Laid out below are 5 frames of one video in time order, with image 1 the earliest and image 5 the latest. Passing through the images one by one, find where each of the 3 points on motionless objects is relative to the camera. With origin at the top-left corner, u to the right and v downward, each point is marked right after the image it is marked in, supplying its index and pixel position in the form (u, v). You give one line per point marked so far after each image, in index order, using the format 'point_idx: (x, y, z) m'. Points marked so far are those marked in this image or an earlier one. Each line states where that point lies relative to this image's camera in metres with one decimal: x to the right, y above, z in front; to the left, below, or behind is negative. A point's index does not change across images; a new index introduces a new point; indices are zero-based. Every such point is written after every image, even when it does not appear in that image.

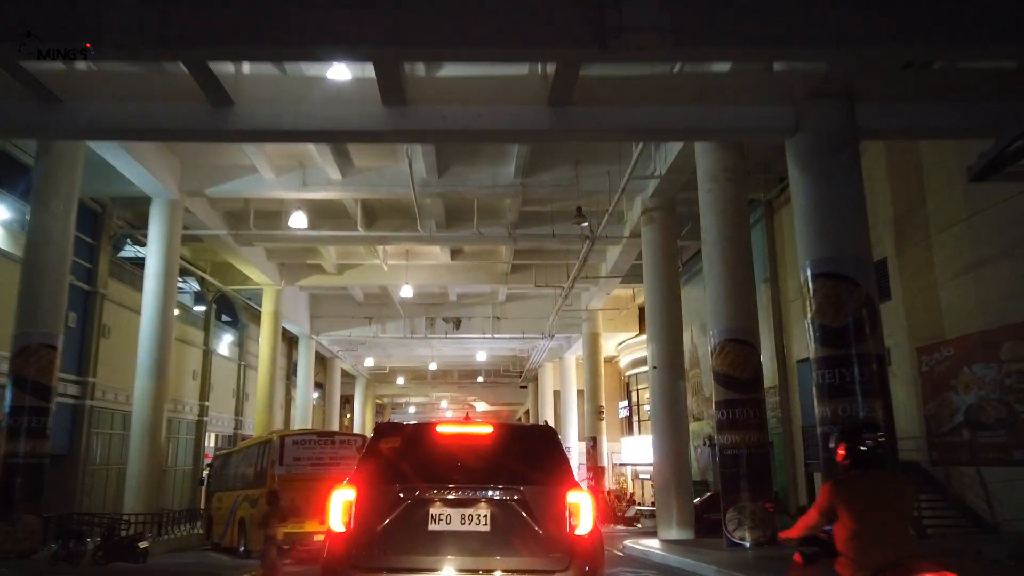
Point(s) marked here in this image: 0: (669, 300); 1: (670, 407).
0: (+4.1, -0.3, +19.7) m
1: (+3.9, -3.0, +19.2) m
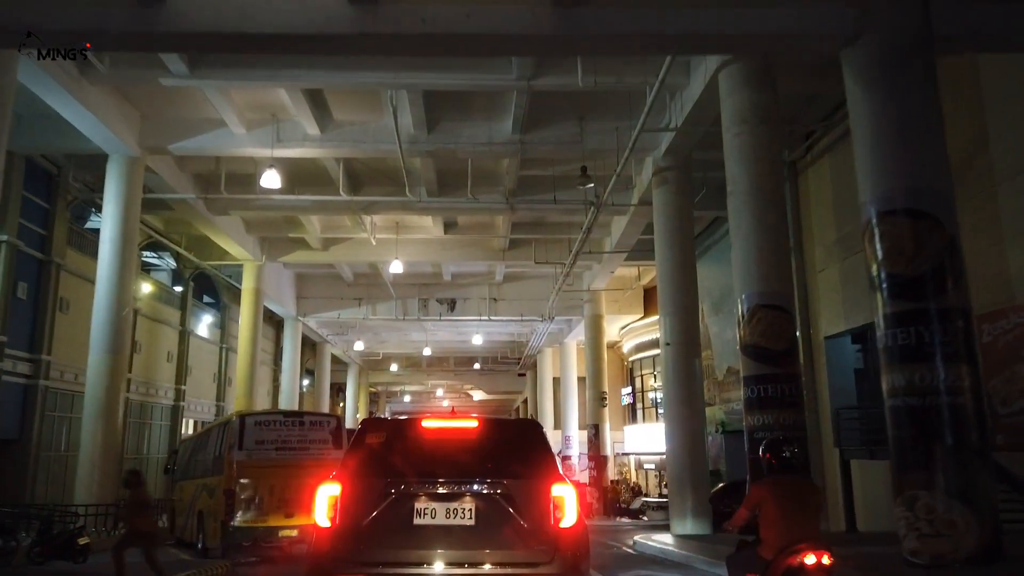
0: (+4.0, +0.4, +17.8) m
1: (+3.8, -2.2, +17.3) m
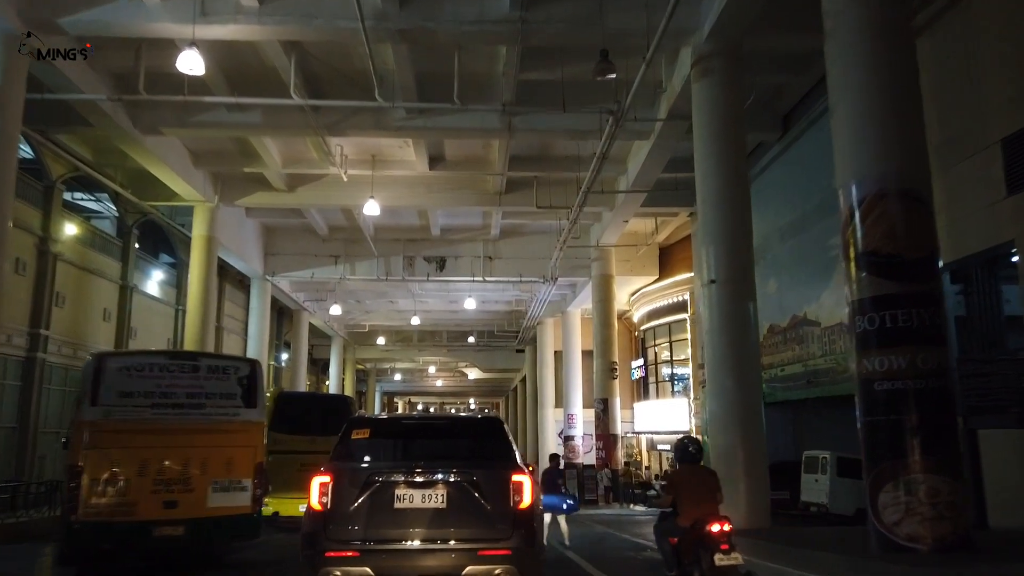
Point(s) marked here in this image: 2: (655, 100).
0: (+3.9, +1.8, +13.7) m
1: (+3.8, -0.9, +13.2) m
2: (+3.3, +4.3, +17.7) m
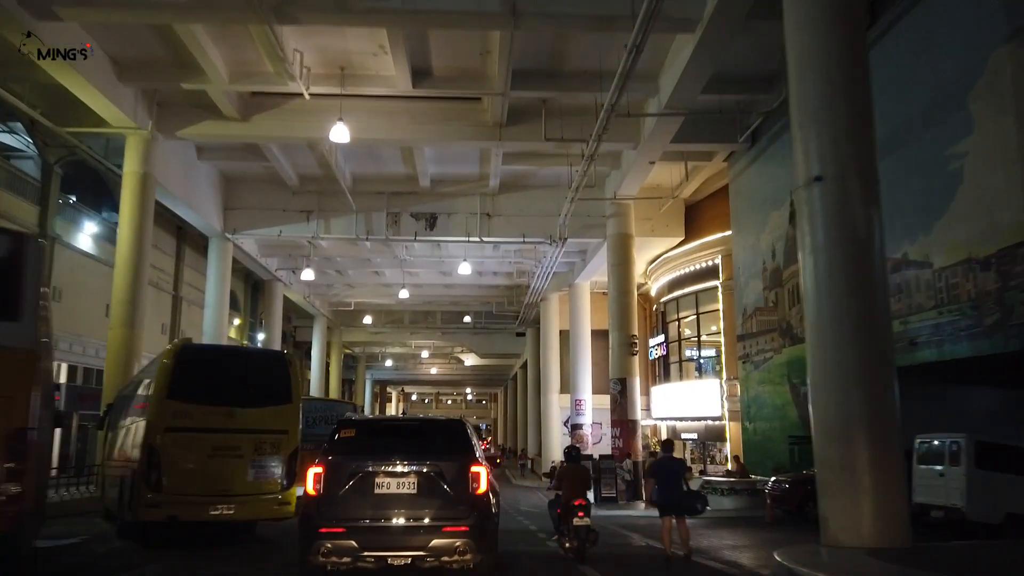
0: (+4.0, +3.0, +9.4) m
1: (+3.9, +0.3, +8.9) m
2: (+3.4, +5.5, +13.4) m
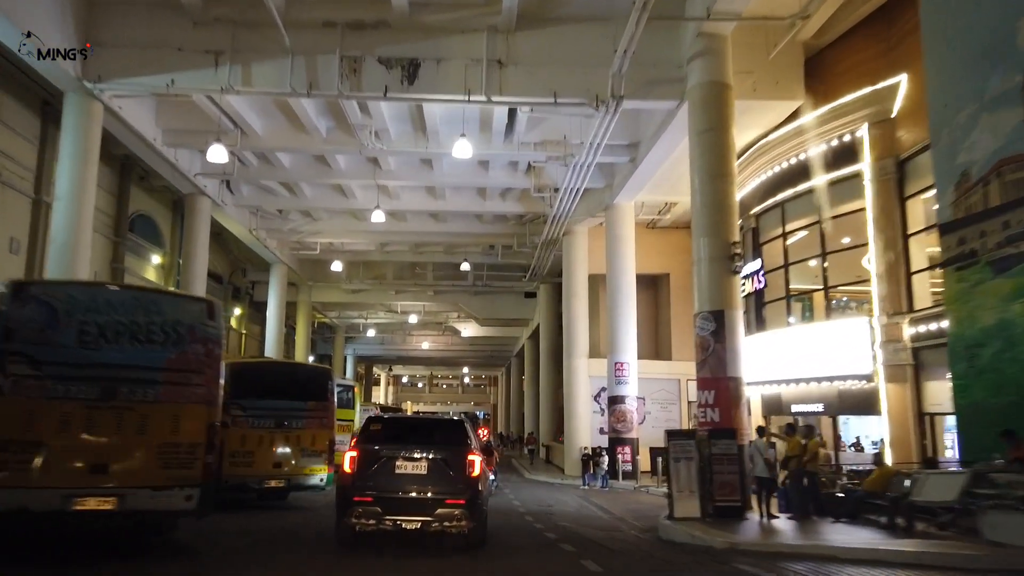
0: (+4.6, +5.2, +0.2) m
1: (+4.4, +2.5, -0.2) m
2: (+4.0, +7.7, +4.2) m
